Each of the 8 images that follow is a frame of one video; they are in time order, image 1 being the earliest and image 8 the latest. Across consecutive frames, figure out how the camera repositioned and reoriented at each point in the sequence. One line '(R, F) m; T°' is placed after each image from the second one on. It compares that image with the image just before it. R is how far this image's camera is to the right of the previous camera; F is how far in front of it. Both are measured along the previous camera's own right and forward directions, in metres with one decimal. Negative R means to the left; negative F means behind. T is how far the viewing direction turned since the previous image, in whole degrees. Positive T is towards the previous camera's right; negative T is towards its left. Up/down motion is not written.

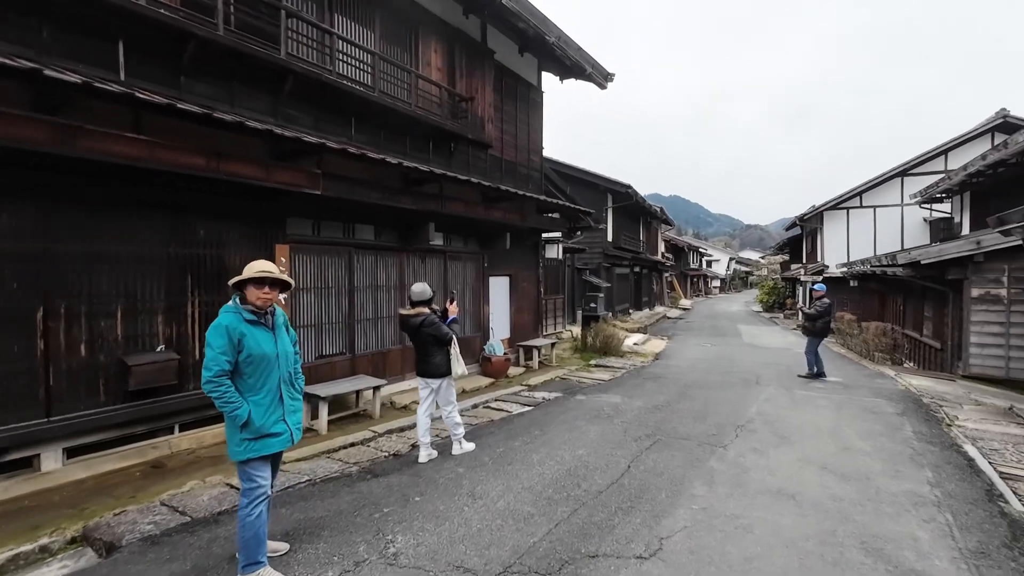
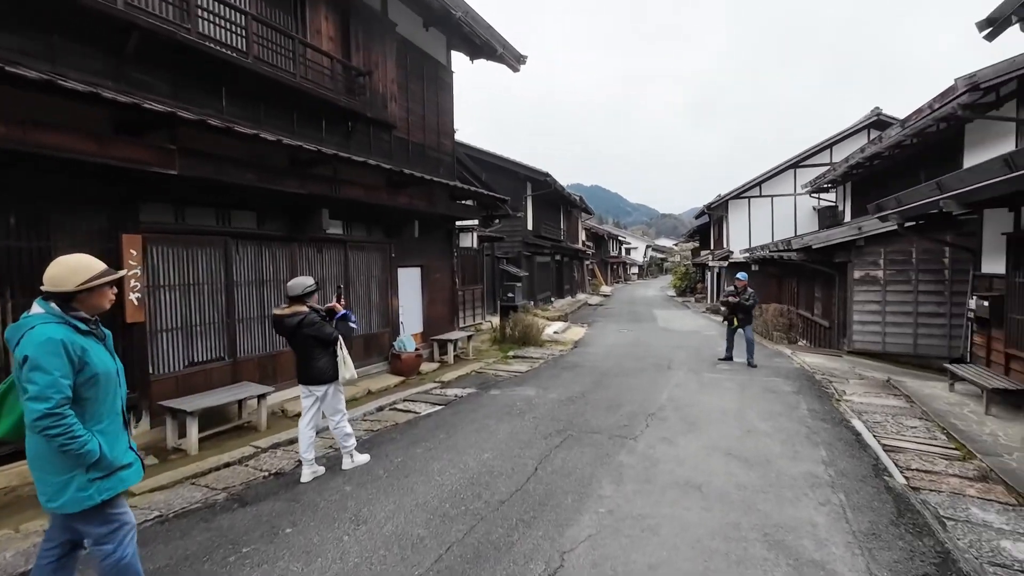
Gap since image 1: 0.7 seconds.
(+0.3, +0.4) m; +9°
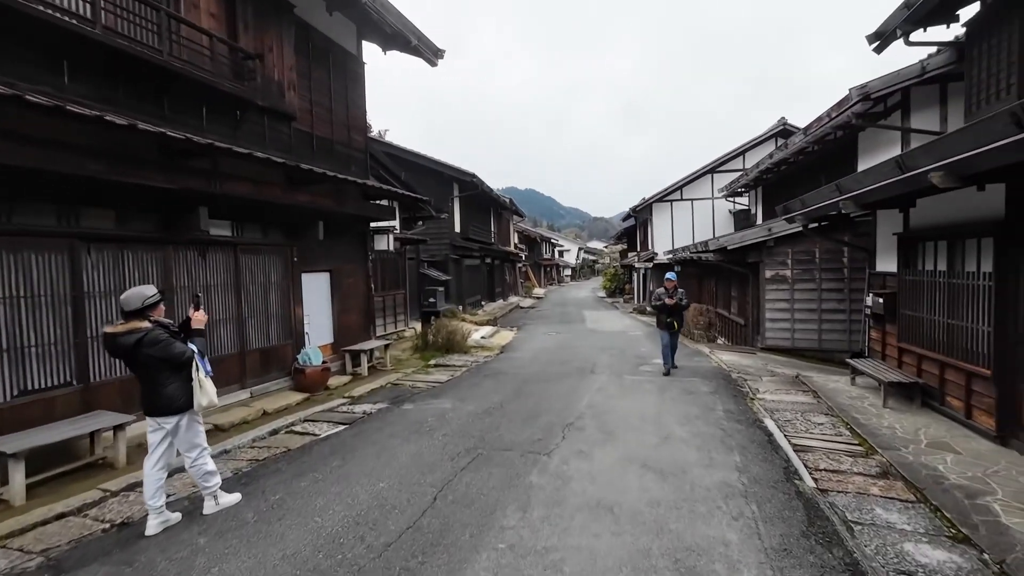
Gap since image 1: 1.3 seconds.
(+0.4, +0.4) m; +7°
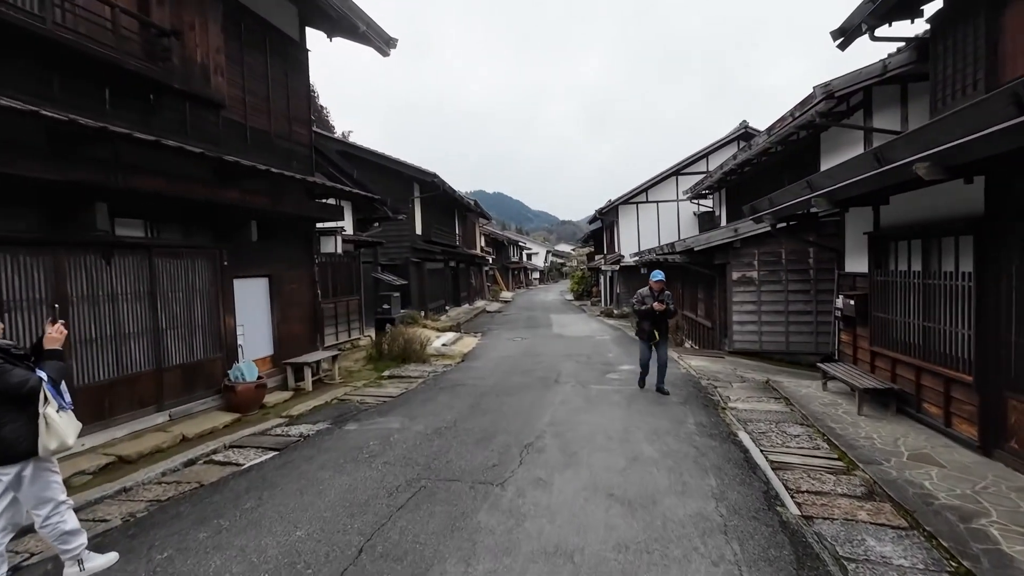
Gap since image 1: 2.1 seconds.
(+0.2, +0.6) m; +4°
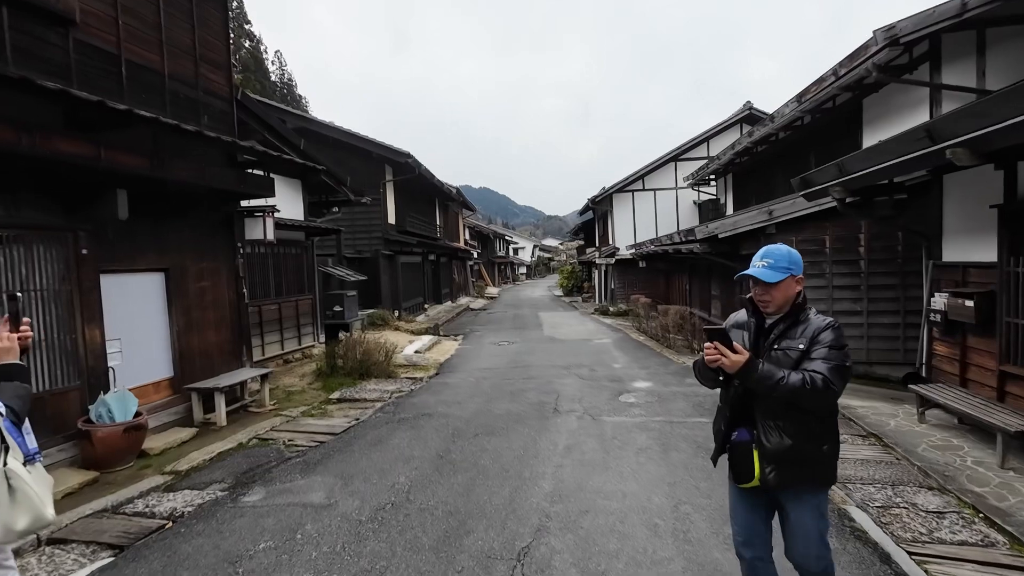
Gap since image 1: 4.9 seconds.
(0.0, +2.2) m; +2°
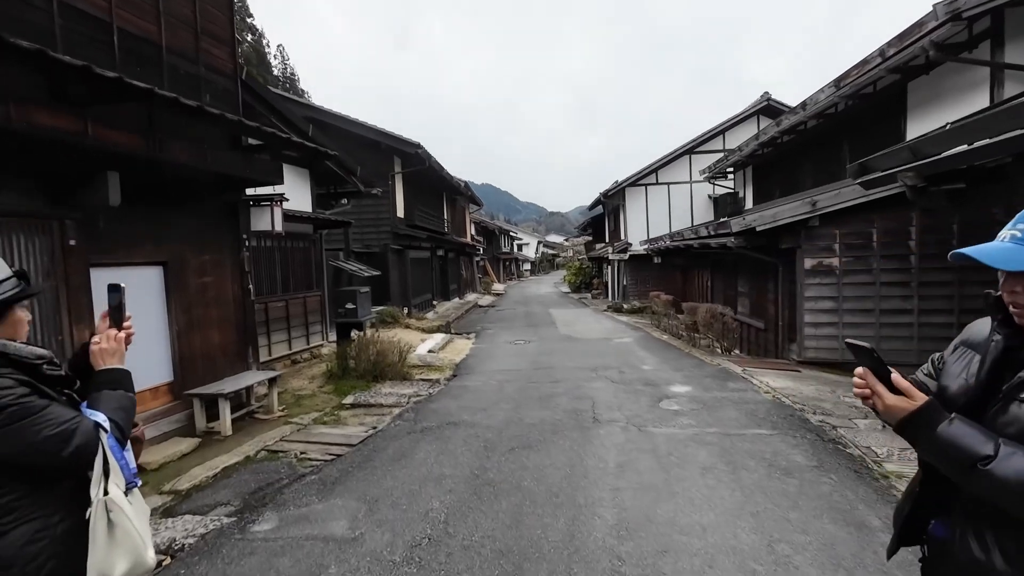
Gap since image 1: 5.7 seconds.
(-0.4, +0.6) m; 0°
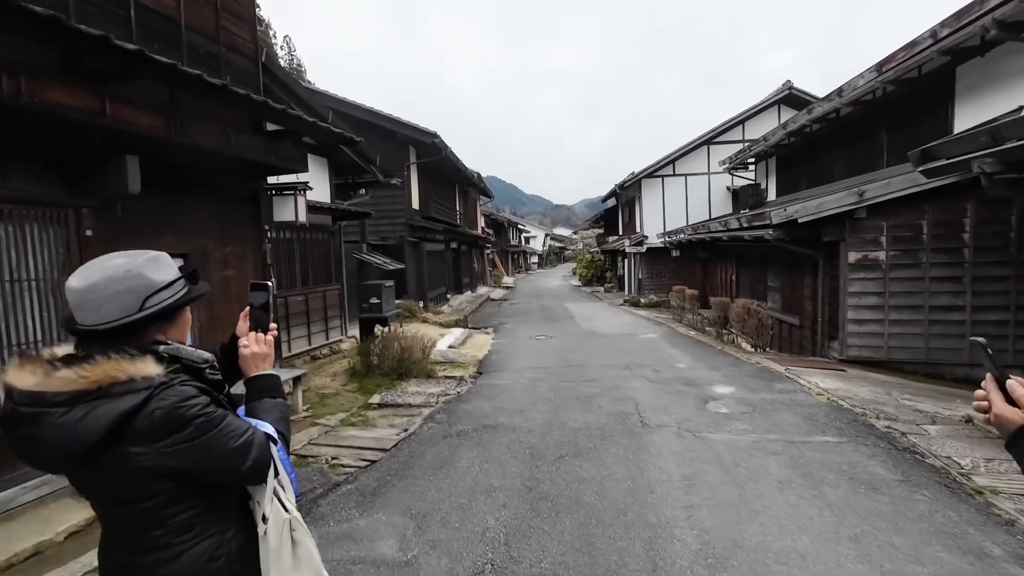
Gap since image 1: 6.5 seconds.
(-0.4, +0.4) m; -1°
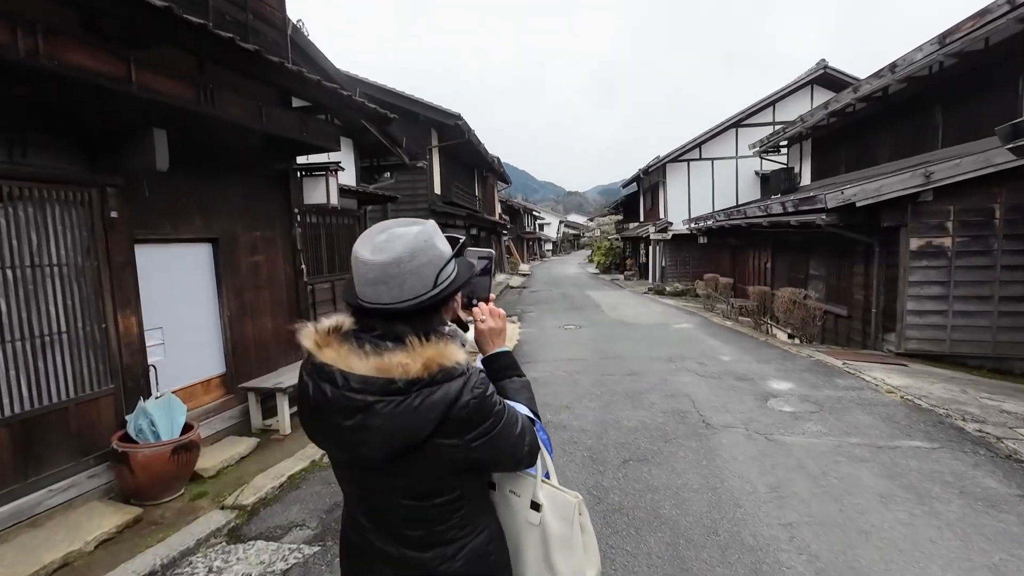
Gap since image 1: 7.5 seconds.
(-0.4, +0.4) m; -1°
